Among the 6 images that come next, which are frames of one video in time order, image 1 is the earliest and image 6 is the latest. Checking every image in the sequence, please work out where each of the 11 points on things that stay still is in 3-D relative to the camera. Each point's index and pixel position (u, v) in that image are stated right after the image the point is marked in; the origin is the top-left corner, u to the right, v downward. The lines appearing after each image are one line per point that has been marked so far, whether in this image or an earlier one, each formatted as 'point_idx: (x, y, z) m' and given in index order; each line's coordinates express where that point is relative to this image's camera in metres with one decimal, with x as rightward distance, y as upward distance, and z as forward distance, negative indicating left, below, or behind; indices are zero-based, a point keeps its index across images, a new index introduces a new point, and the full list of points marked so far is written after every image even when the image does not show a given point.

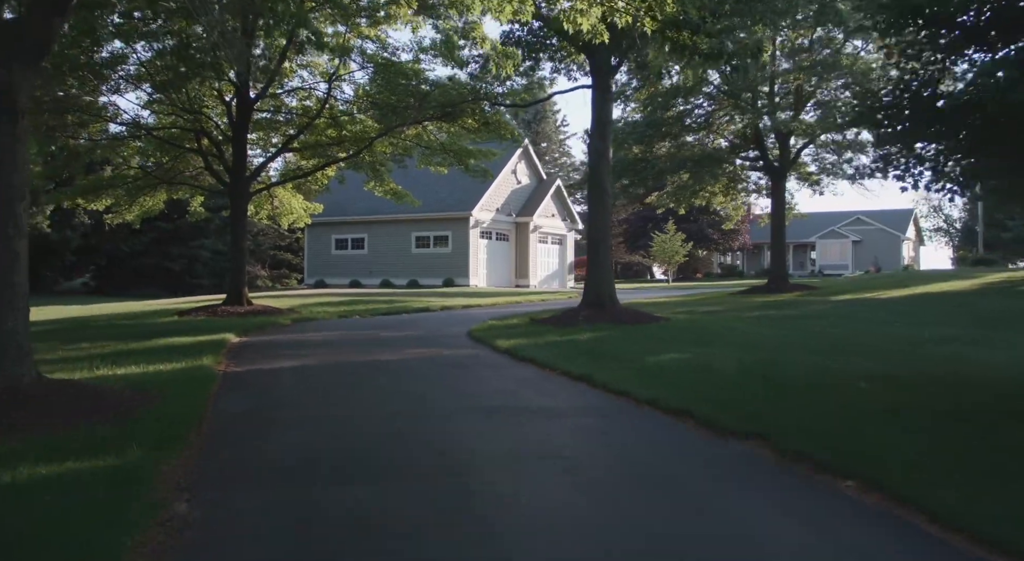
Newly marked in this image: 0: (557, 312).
0: (+1.0, -0.7, +20.2) m
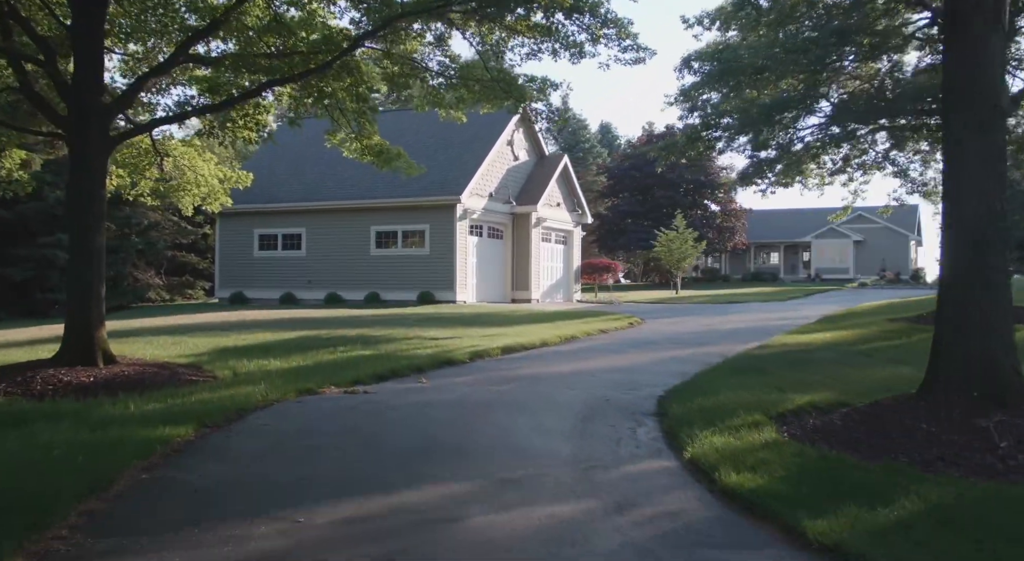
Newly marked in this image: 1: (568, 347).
0: (+2.6, -1.1, +9.4) m
1: (+0.9, -1.1, +15.9) m
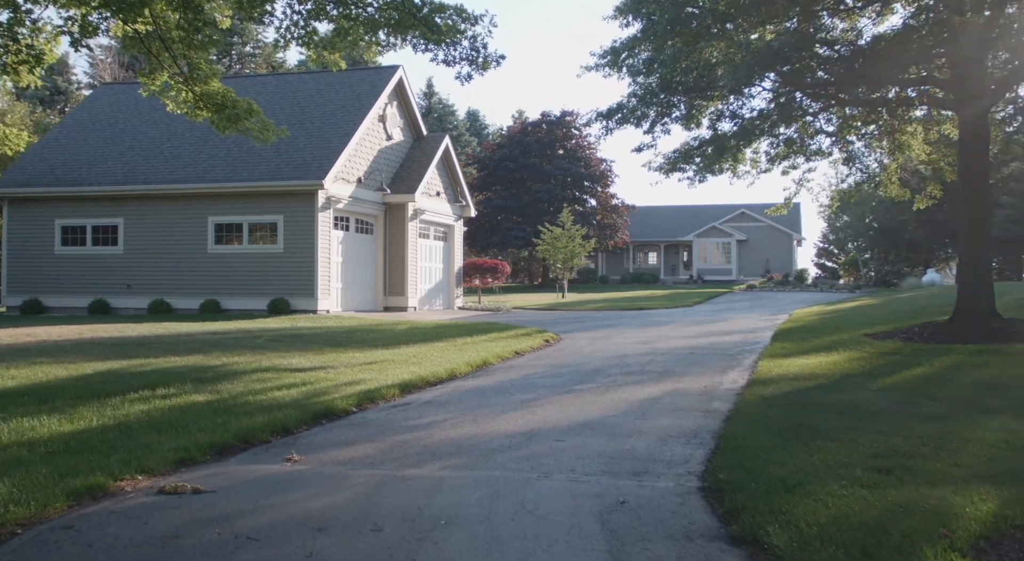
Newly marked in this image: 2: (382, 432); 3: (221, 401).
0: (+2.3, -1.2, +5.6) m
1: (-0.3, -1.2, +11.7) m
2: (-1.1, -1.3, +8.3) m
3: (-2.9, -1.2, +9.6) m
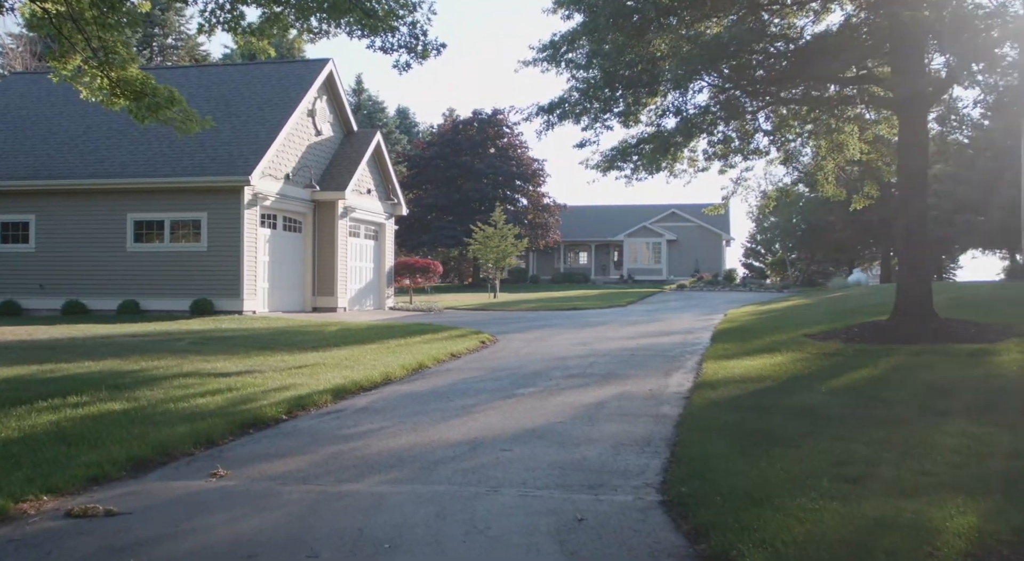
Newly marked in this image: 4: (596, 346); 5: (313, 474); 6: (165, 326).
0: (+2.1, -1.2, +5.3) m
1: (-1.0, -1.2, +11.2) m
2: (-1.6, -1.3, +7.8) m
3: (-3.5, -1.2, +8.9) m
4: (+1.4, -1.1, +15.3) m
5: (-1.4, -1.4, +6.6) m
6: (-6.3, -0.8, +17.4) m
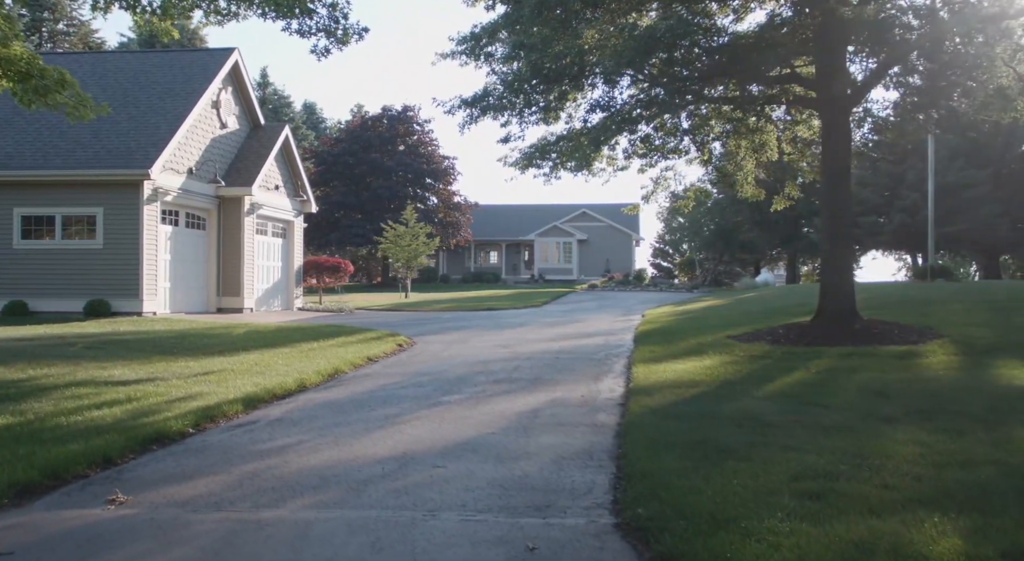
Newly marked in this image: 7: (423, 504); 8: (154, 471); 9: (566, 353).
0: (+1.8, -1.2, +5.0) m
1: (-1.9, -1.2, +10.6) m
2: (-2.1, -1.3, +7.1) m
3: (-4.1, -1.2, +8.0) m
4: (+0.1, -1.1, +14.8) m
5: (-1.8, -1.4, +5.9) m
6: (-7.8, -0.8, +16.2) m
7: (-0.5, -1.3, +5.7) m
8: (-2.6, -1.4, +6.8) m
9: (+0.8, -1.1, +14.0) m
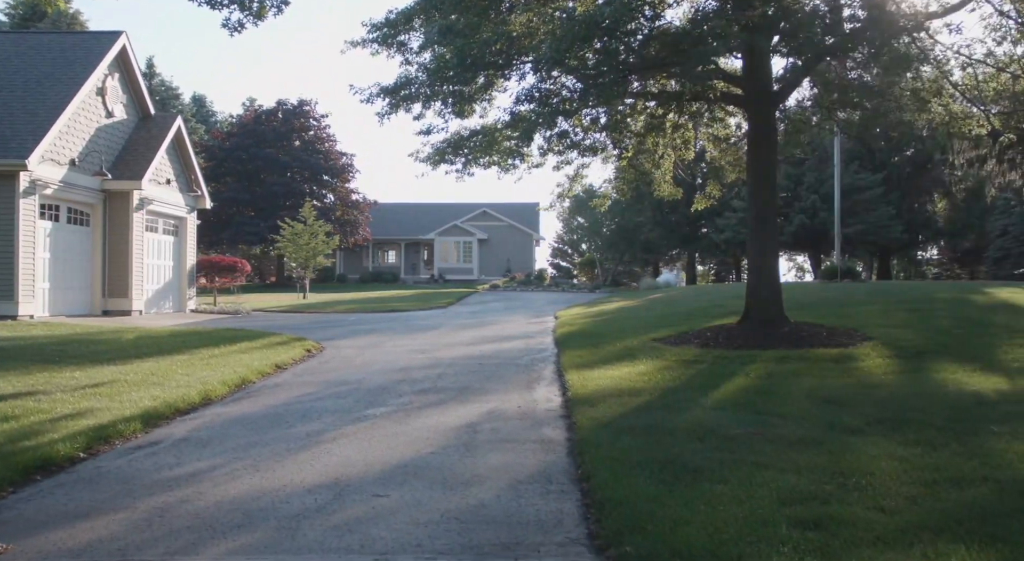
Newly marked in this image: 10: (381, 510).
0: (+1.6, -1.3, +4.5) m
1: (-2.6, -1.3, +9.6) m
2: (-2.5, -1.4, +6.1) m
3: (-4.5, -1.2, +6.8) m
4: (-1.1, -1.1, +14.0) m
5: (-2.0, -1.4, +5.0) m
6: (-9.1, -0.9, +14.5) m
7: (-0.7, -1.4, +4.9) m
8: (-2.9, -1.4, +5.8) m
9: (-0.3, -1.1, +13.3) m
10: (-0.8, -1.3, +5.6) m
